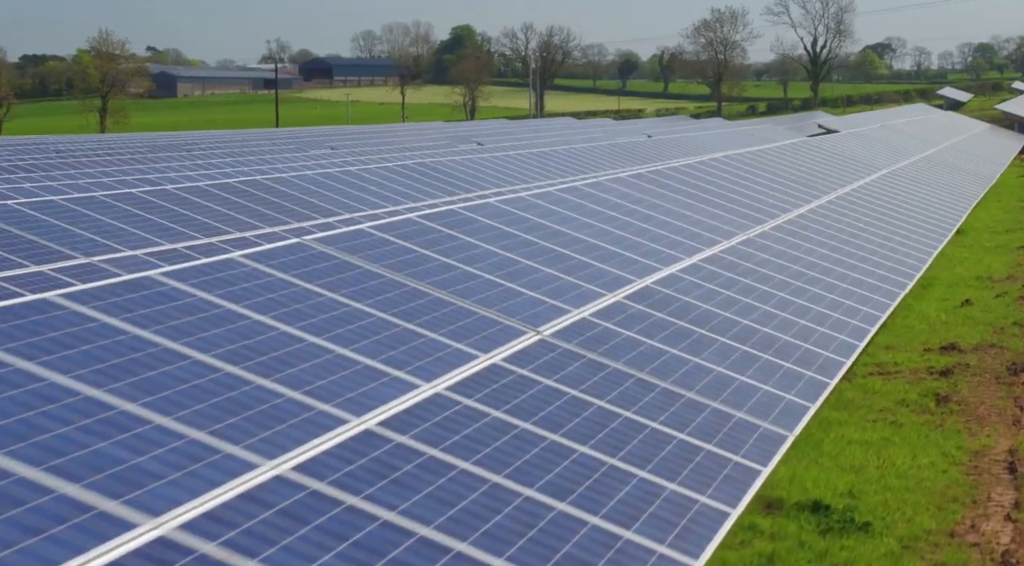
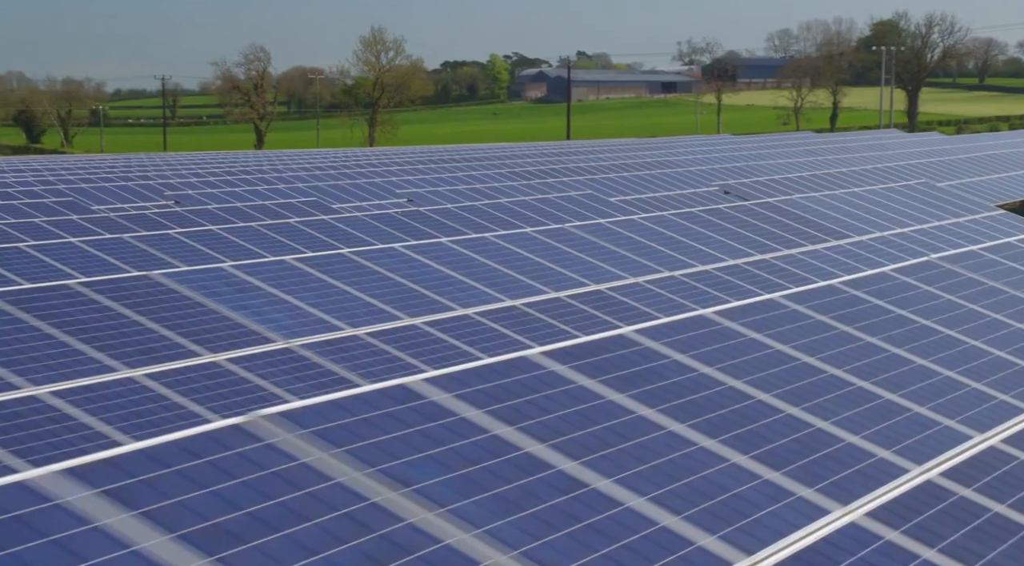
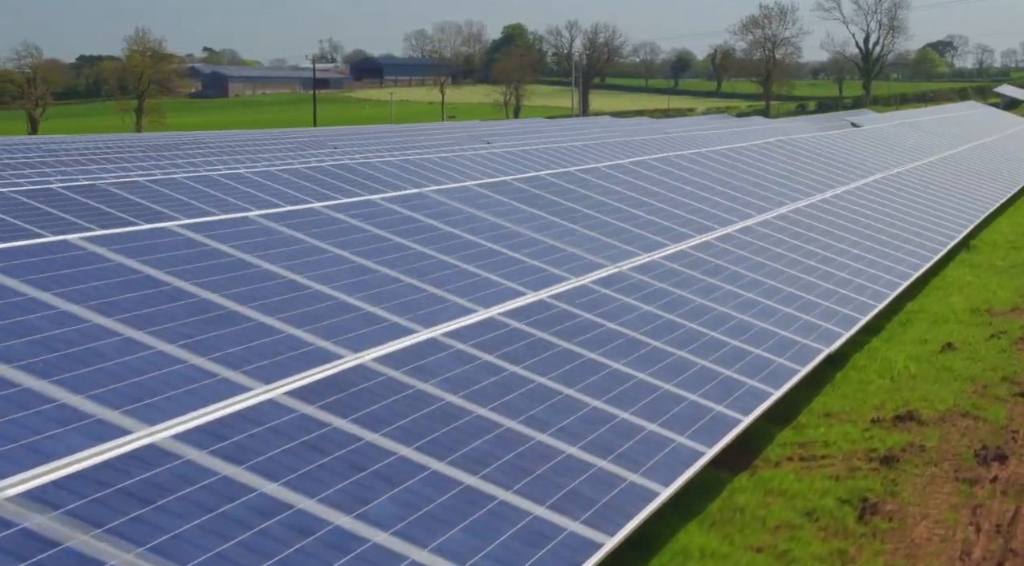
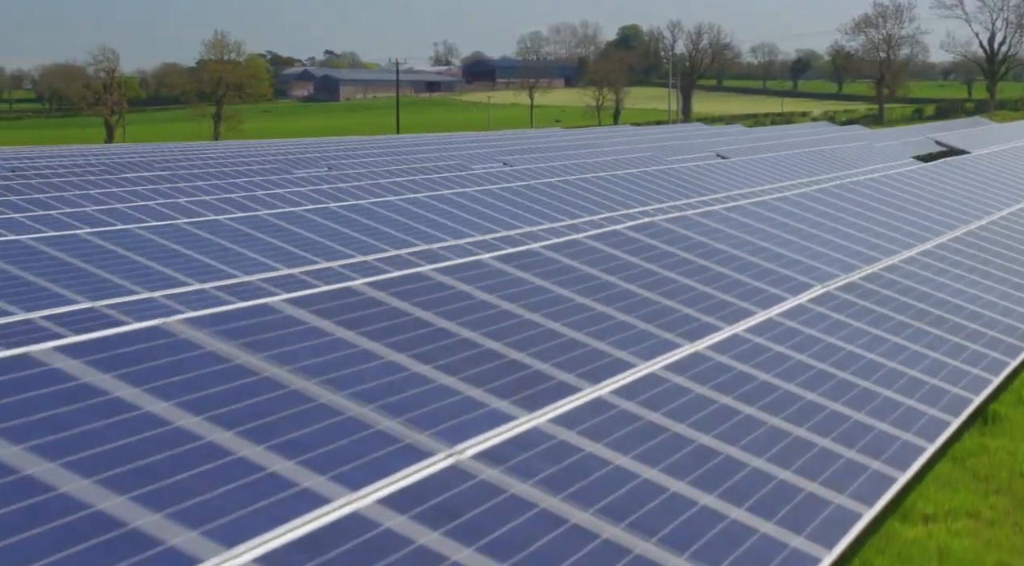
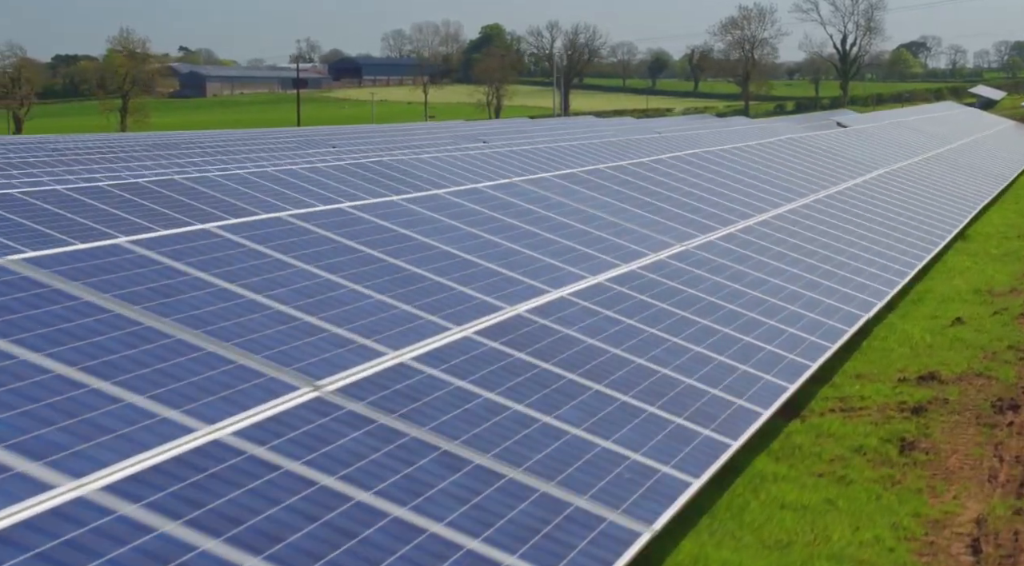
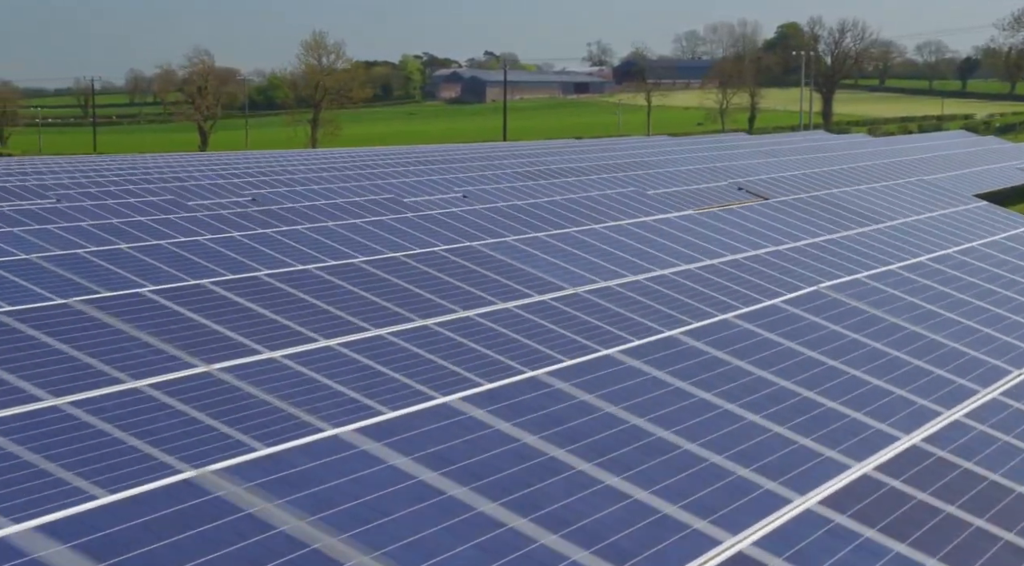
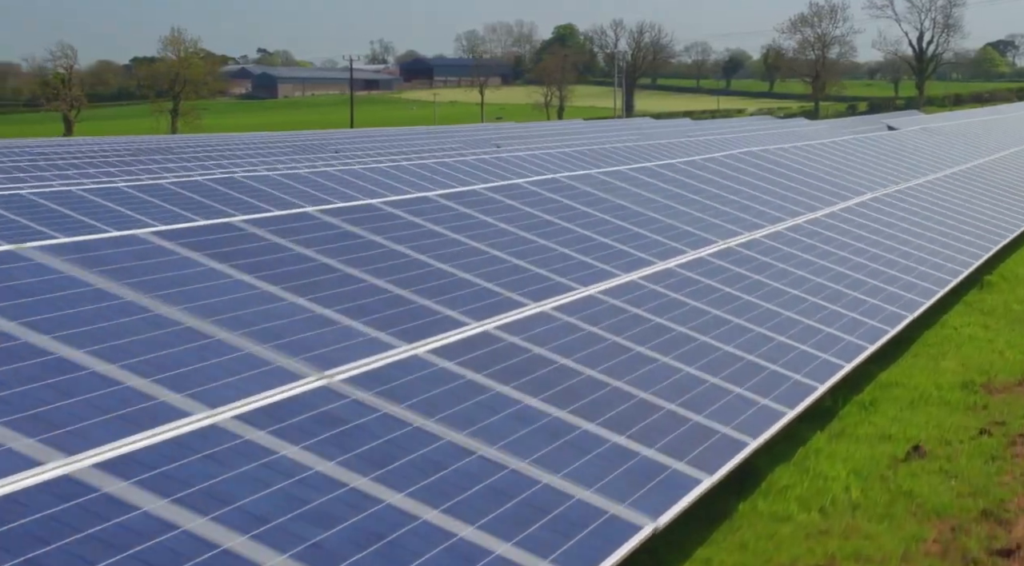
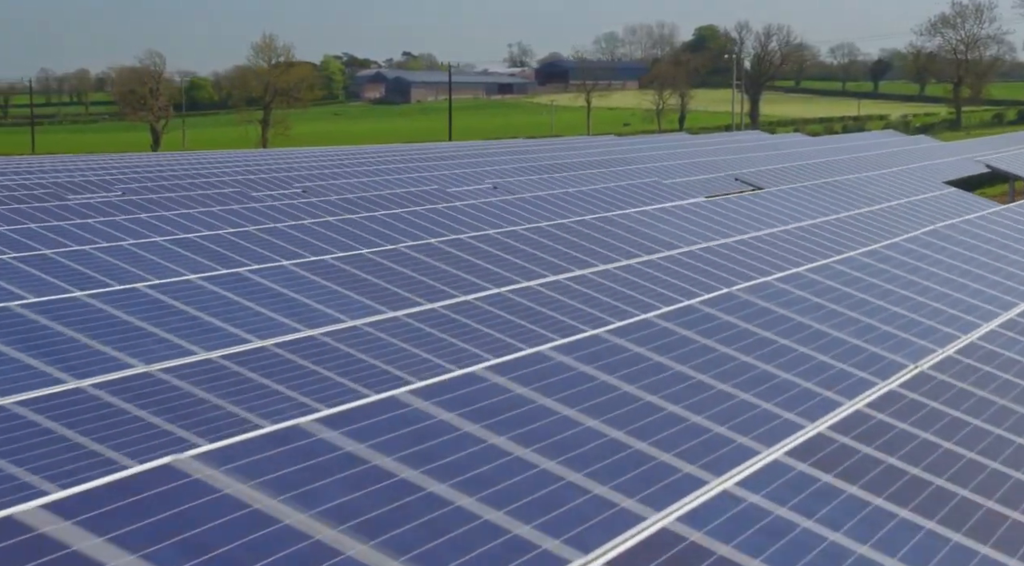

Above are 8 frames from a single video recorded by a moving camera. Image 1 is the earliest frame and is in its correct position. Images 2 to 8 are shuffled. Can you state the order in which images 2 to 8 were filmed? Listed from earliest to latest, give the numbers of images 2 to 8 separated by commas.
5, 3, 7, 4, 8, 6, 2
